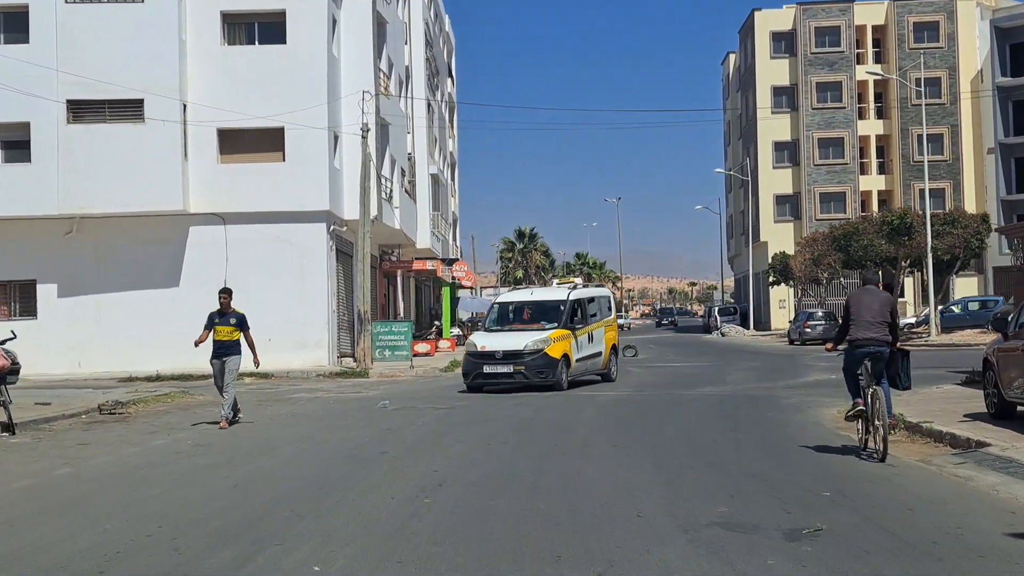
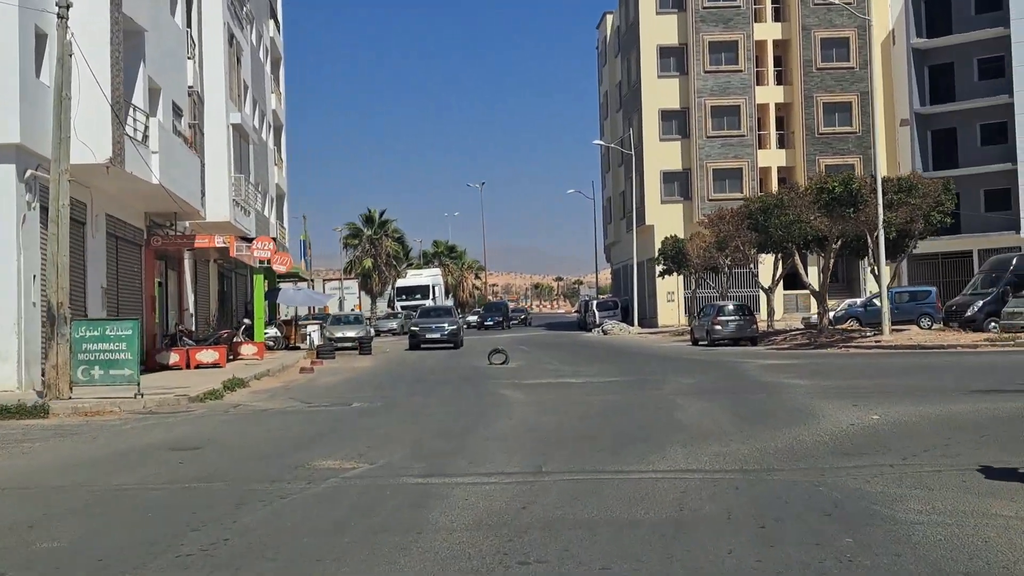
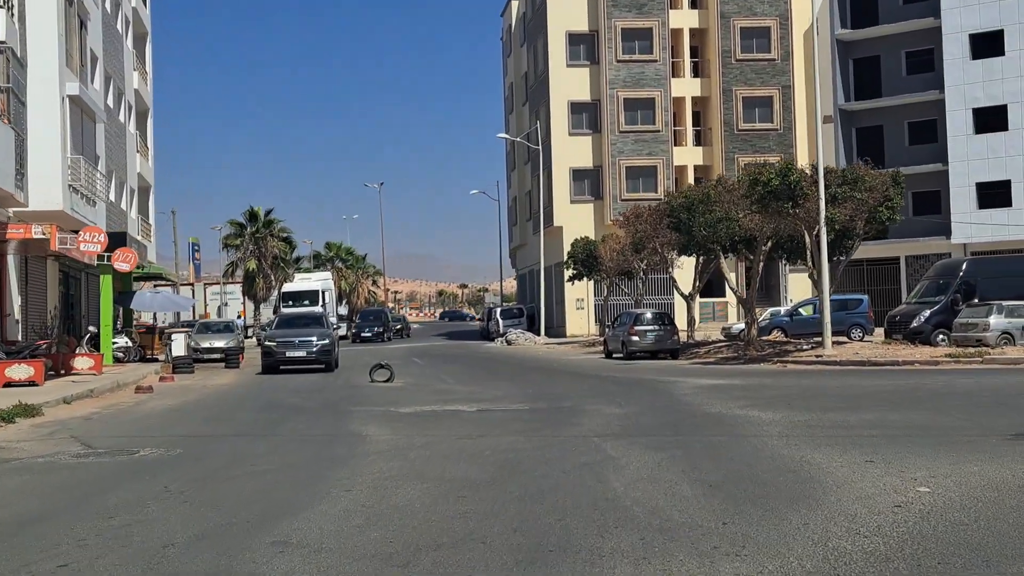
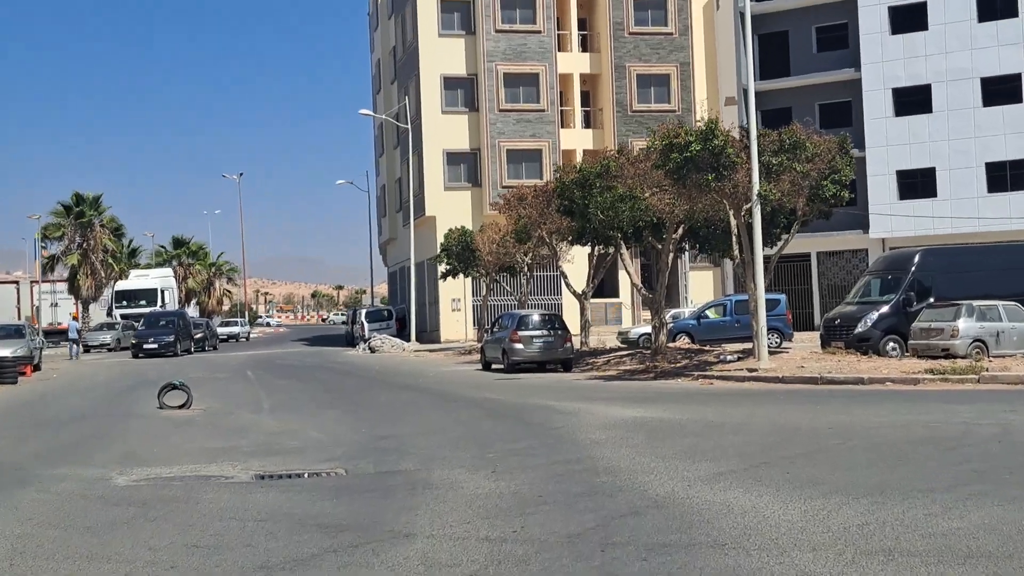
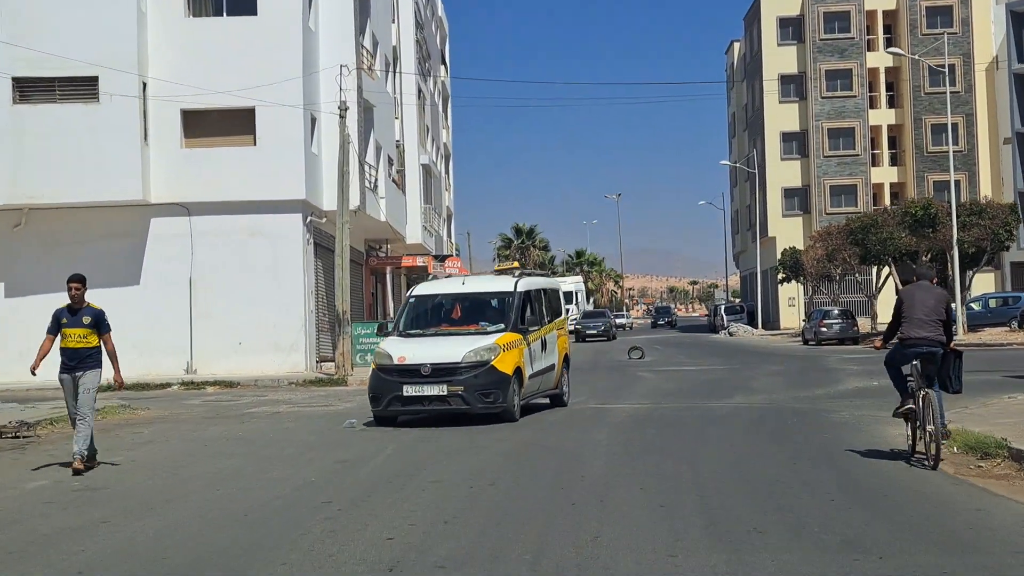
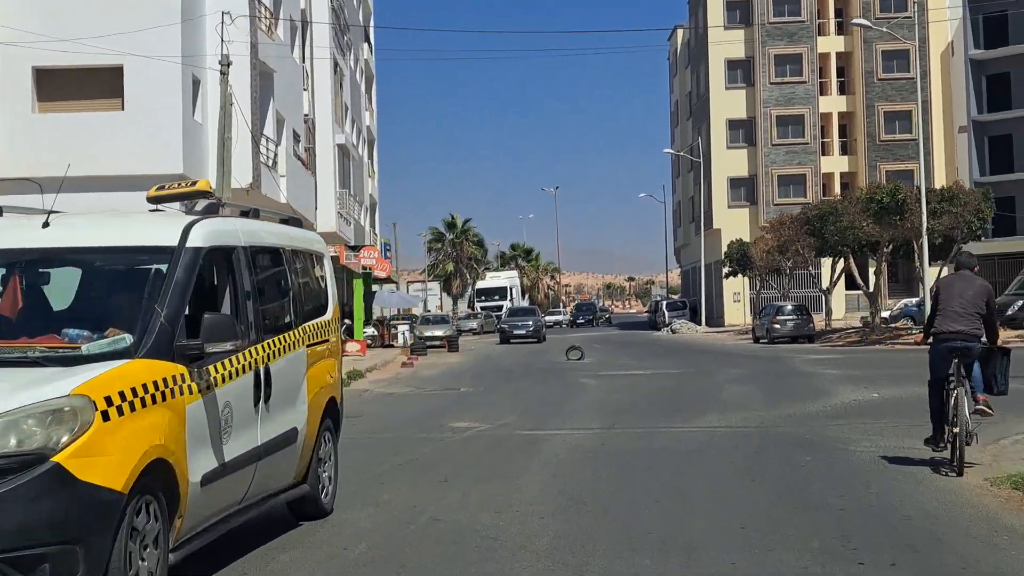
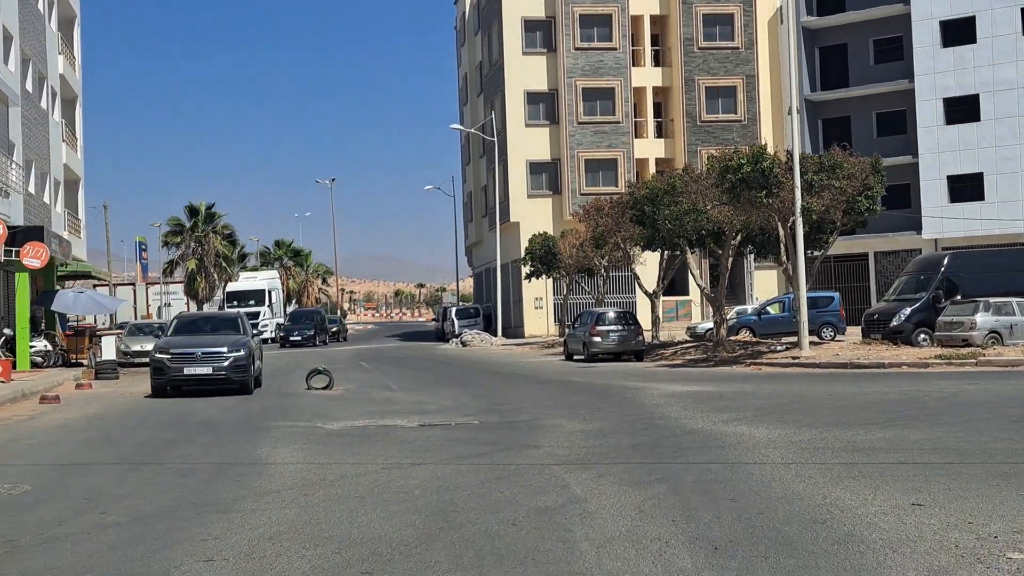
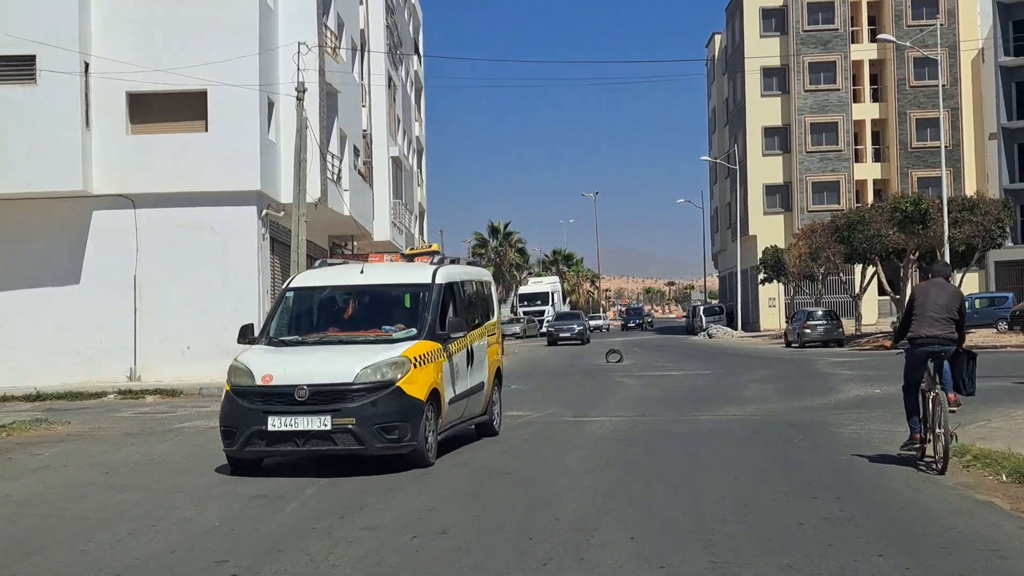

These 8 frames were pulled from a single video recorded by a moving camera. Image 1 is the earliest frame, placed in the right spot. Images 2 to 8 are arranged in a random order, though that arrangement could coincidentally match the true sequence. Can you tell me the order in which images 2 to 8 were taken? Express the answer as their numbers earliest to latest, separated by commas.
5, 8, 6, 2, 3, 7, 4
